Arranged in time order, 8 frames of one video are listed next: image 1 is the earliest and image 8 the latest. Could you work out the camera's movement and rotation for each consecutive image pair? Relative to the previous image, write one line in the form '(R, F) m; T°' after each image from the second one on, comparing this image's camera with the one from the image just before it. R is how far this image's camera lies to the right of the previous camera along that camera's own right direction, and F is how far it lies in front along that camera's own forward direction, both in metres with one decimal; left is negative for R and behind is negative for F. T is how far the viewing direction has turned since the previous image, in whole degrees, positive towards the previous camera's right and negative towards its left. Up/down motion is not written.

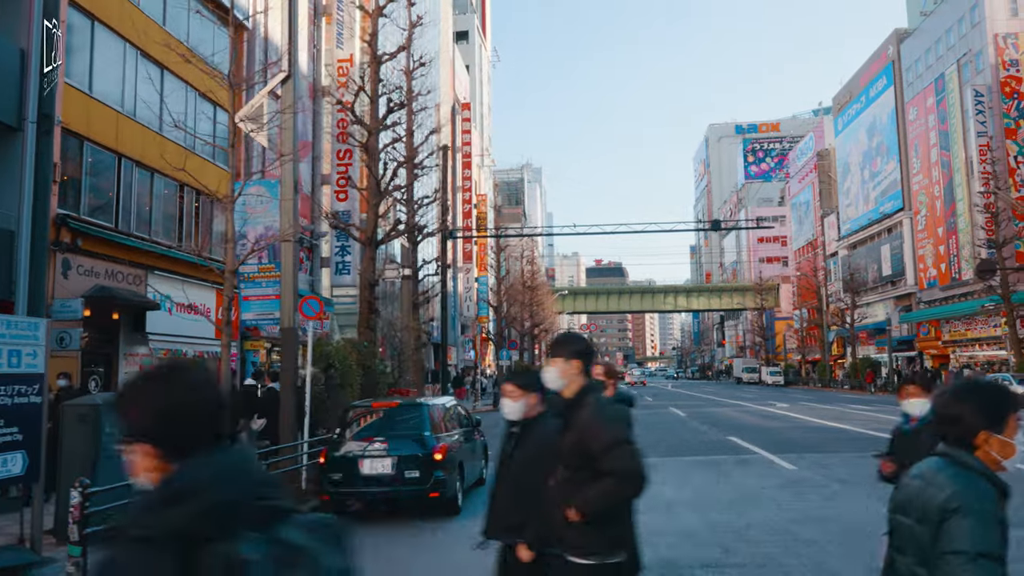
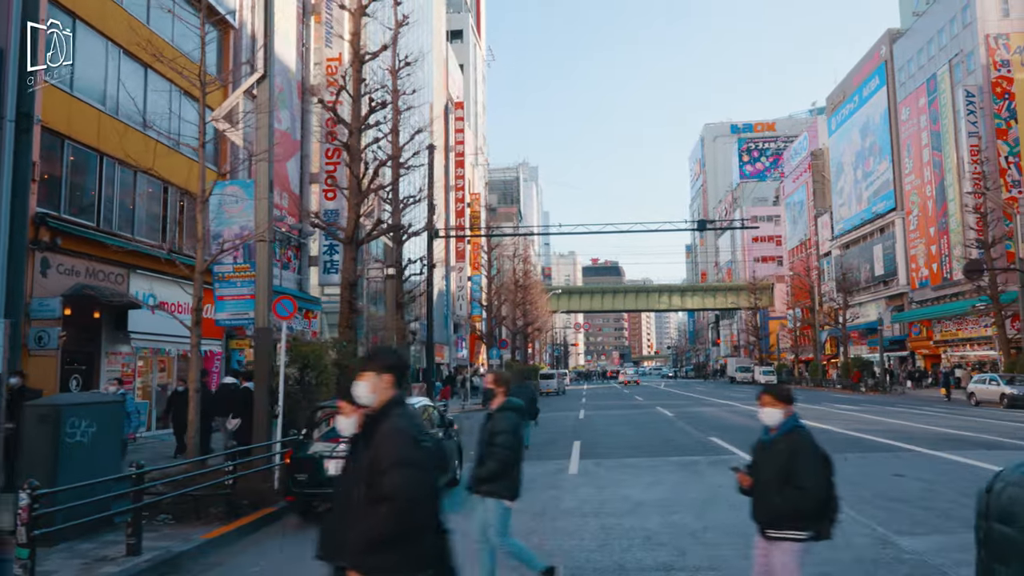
(+0.4, 0.0) m; 0°
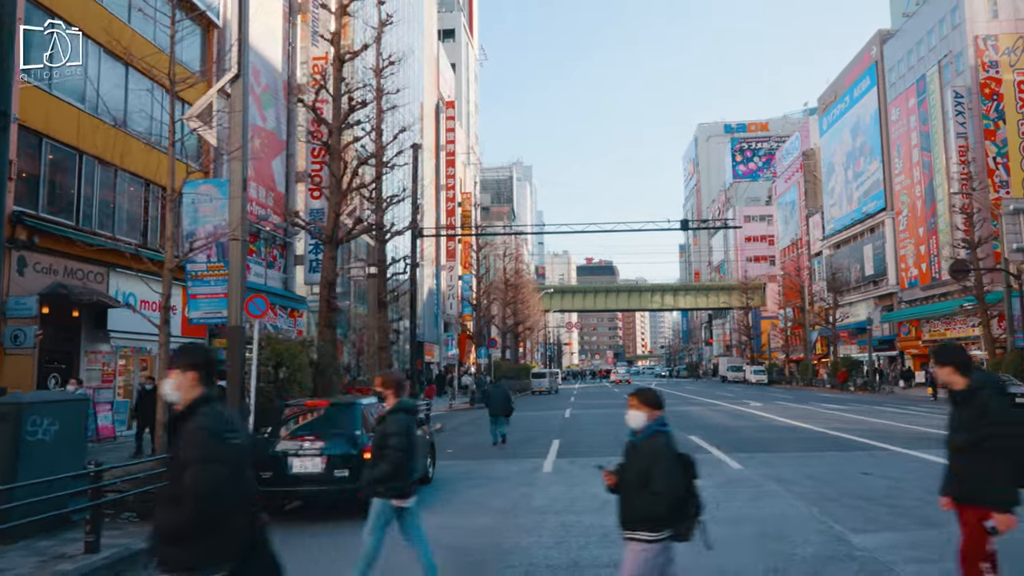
(+0.4, 0.0) m; 0°
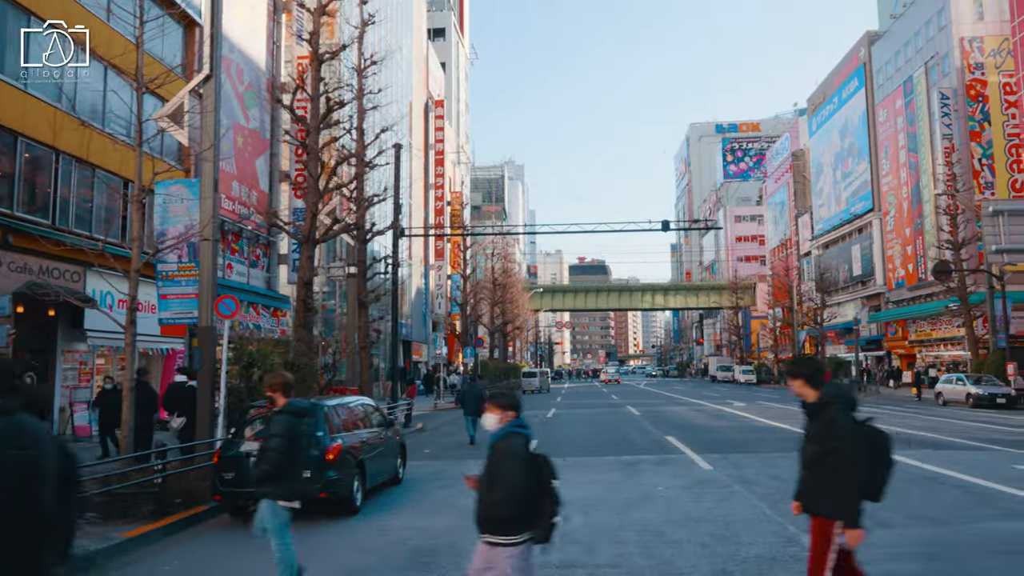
(+0.4, 0.0) m; 0°
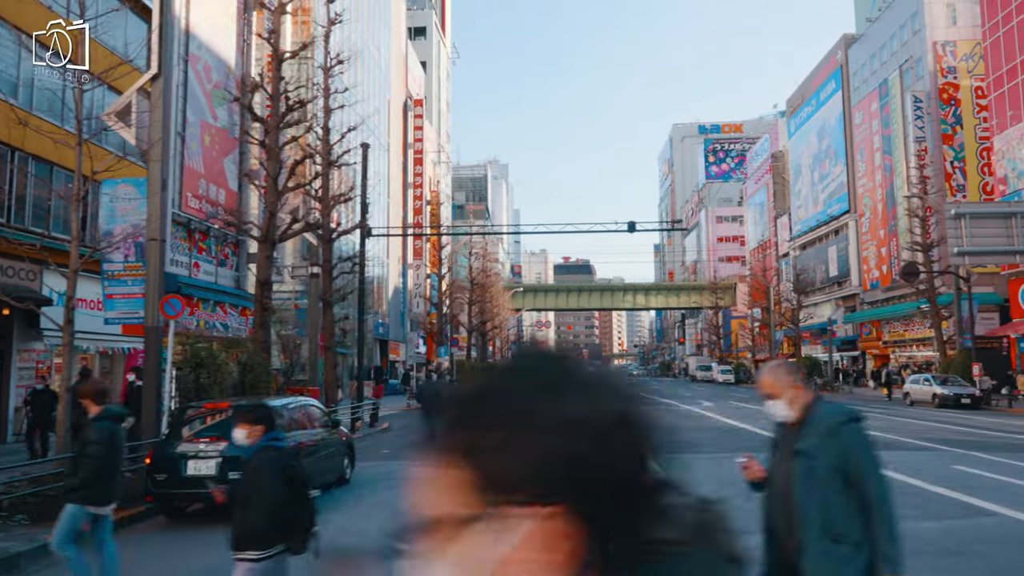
(+0.6, -0.1) m; +1°
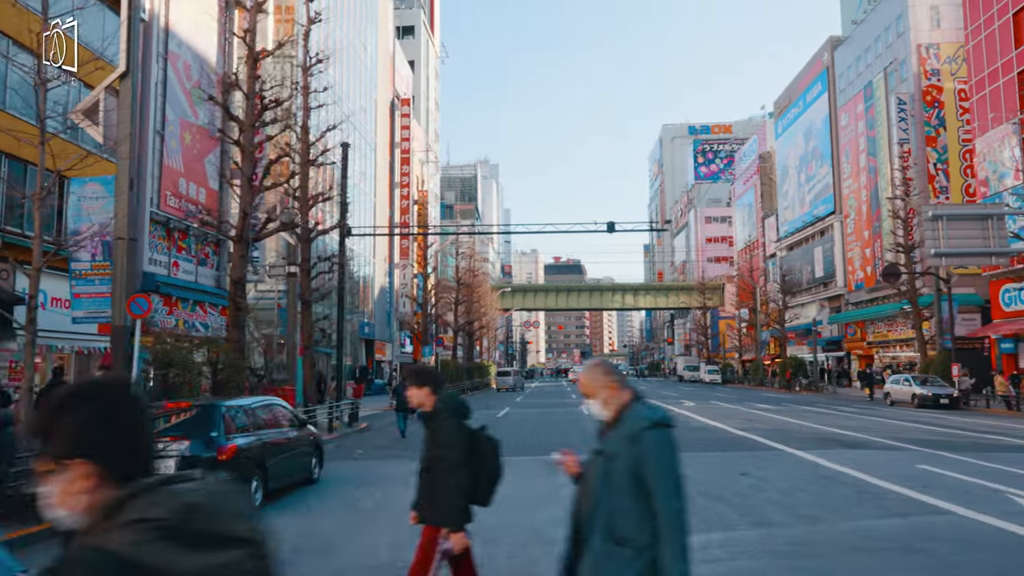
(+0.4, 0.0) m; +1°
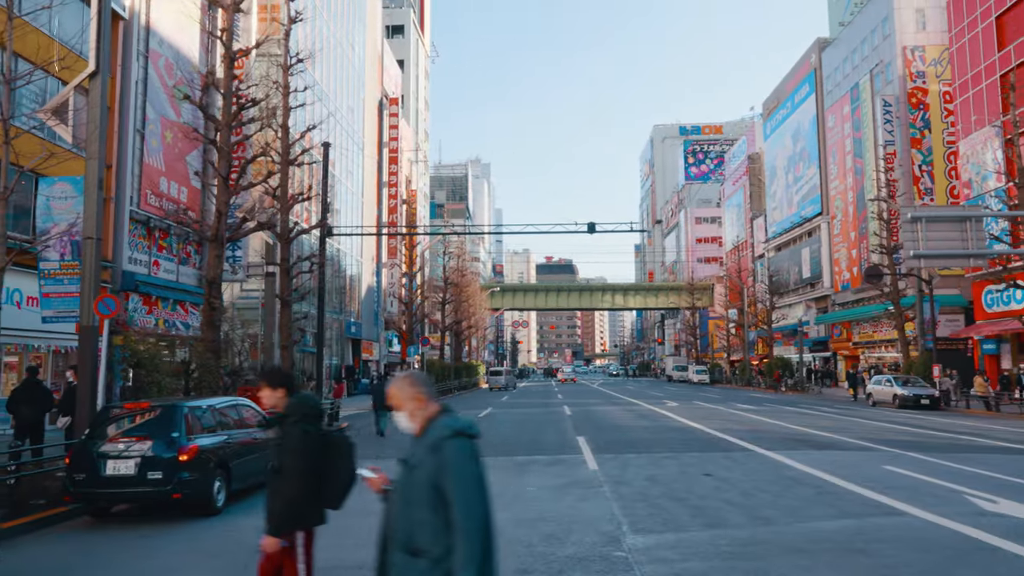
(+0.4, 0.0) m; +1°
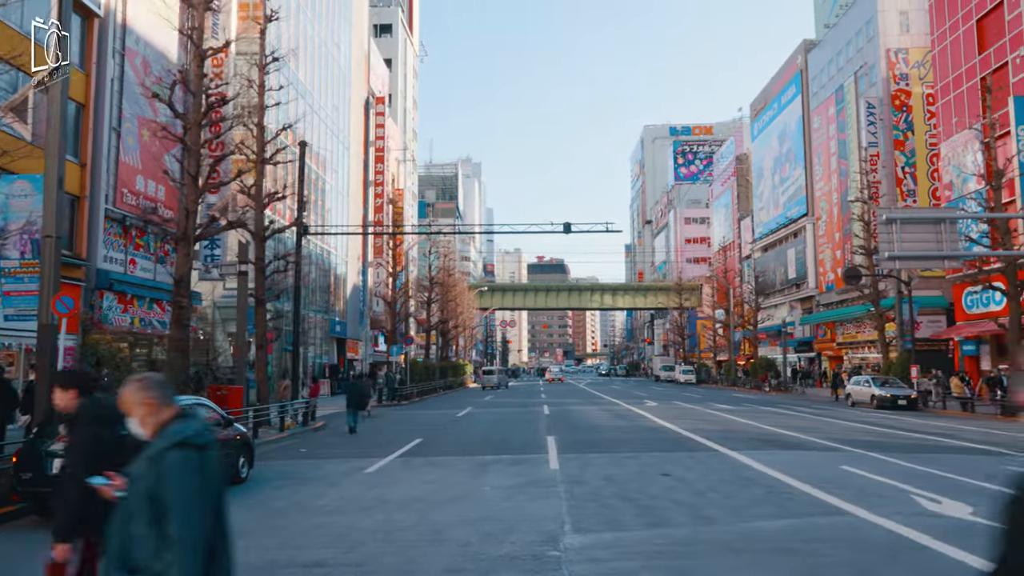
(+0.5, 0.0) m; +1°
